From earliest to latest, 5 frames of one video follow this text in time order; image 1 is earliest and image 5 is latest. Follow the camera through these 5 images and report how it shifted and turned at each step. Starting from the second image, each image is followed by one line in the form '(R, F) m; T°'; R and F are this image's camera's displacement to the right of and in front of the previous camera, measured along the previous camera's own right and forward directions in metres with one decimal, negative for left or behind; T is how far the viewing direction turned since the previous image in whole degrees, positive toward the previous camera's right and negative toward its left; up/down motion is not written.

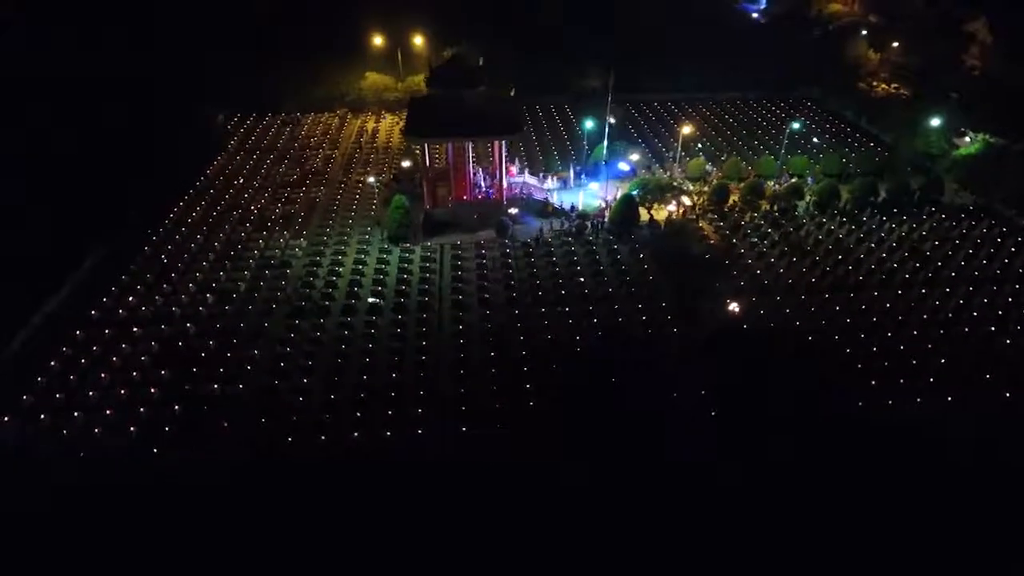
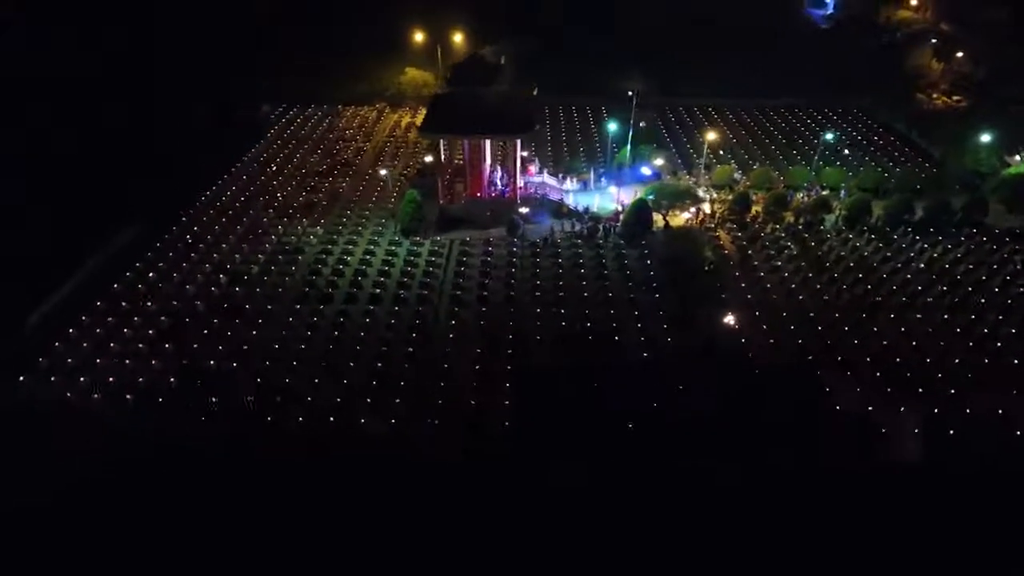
(+1.5, 0.0) m; -6°
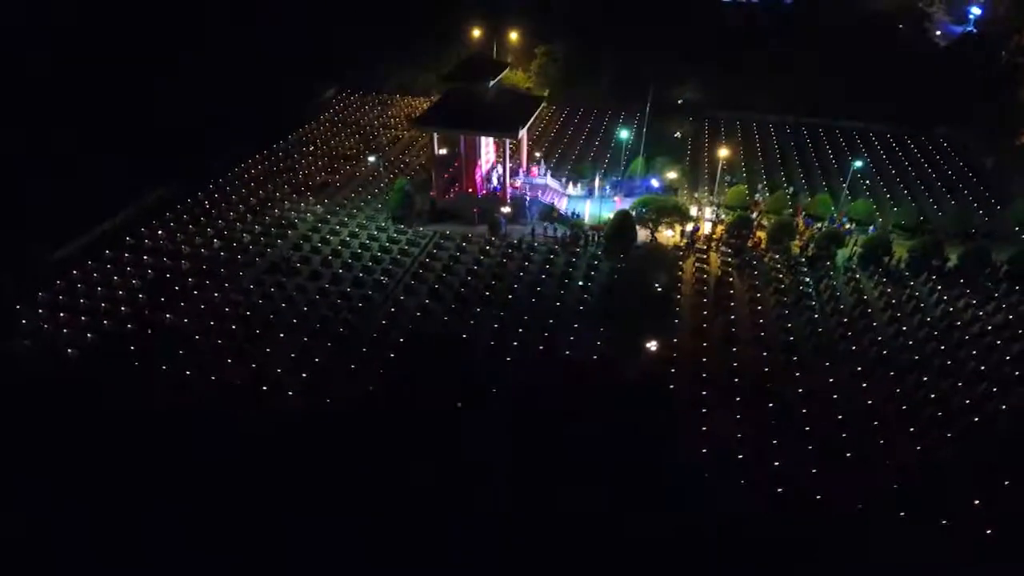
(+4.0, +0.6) m; -13°
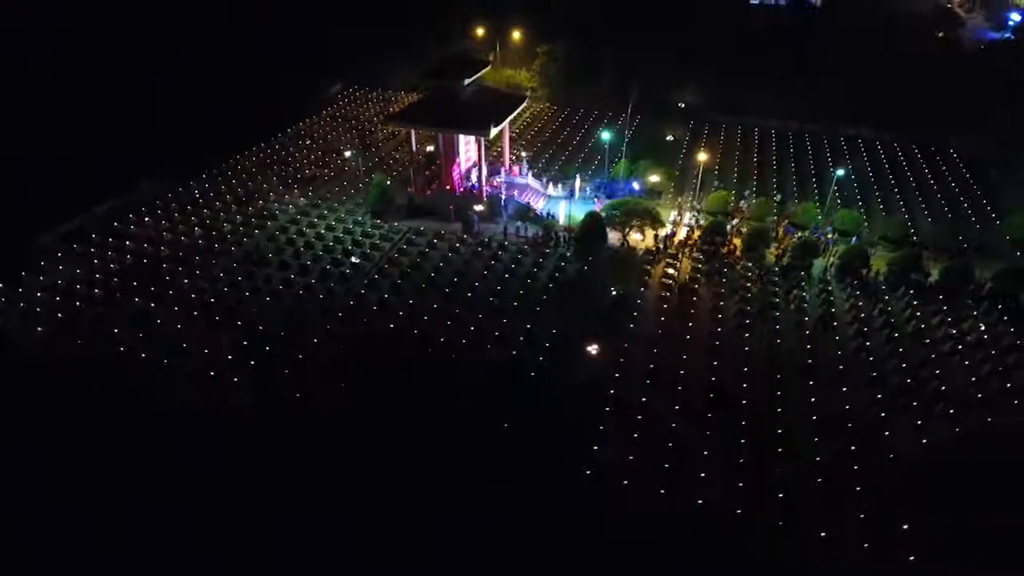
(+1.7, +0.1) m; -4°
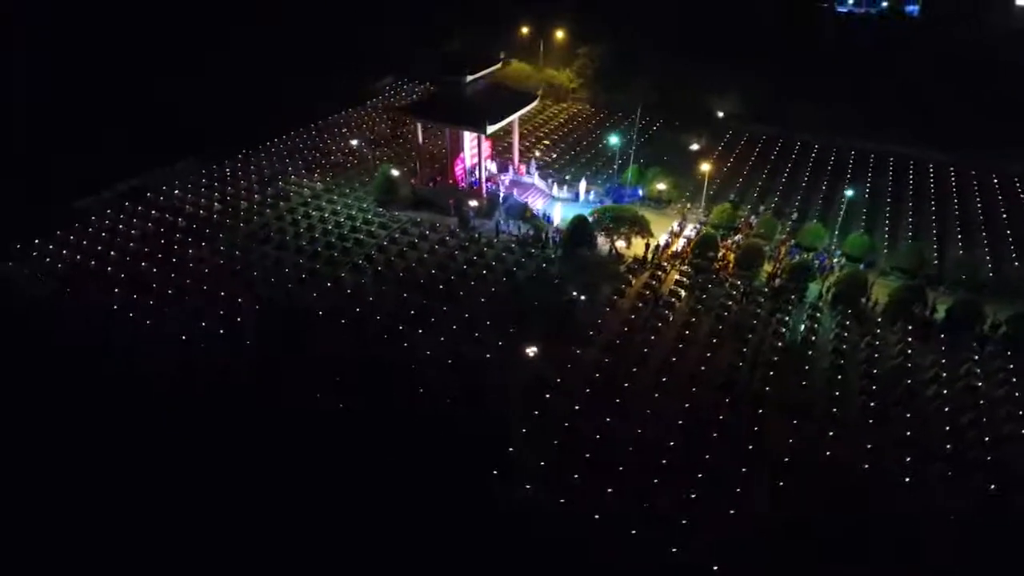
(+2.6, +0.4) m; -9°
